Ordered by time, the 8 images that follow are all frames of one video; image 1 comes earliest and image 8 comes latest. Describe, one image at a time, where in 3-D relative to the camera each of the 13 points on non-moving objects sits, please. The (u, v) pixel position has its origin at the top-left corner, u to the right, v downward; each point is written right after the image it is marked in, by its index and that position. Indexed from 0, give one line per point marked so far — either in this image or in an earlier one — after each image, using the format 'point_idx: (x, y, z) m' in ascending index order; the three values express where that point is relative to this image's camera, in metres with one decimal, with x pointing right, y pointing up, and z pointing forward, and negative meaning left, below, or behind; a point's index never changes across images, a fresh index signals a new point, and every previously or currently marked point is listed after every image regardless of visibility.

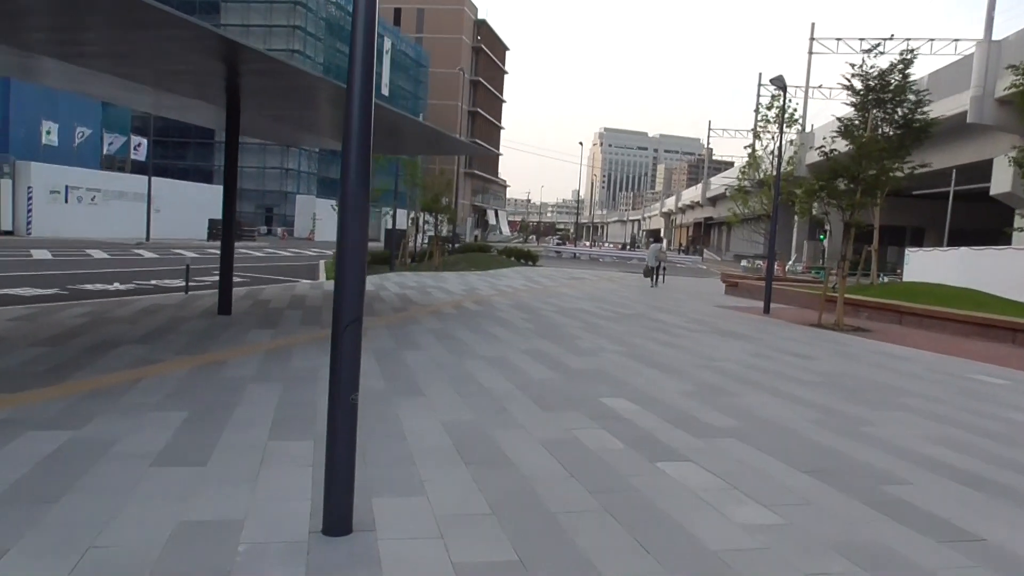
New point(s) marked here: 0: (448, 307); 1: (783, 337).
0: (-1.5, -0.4, +17.4) m
1: (+5.0, -0.9, +14.4) m
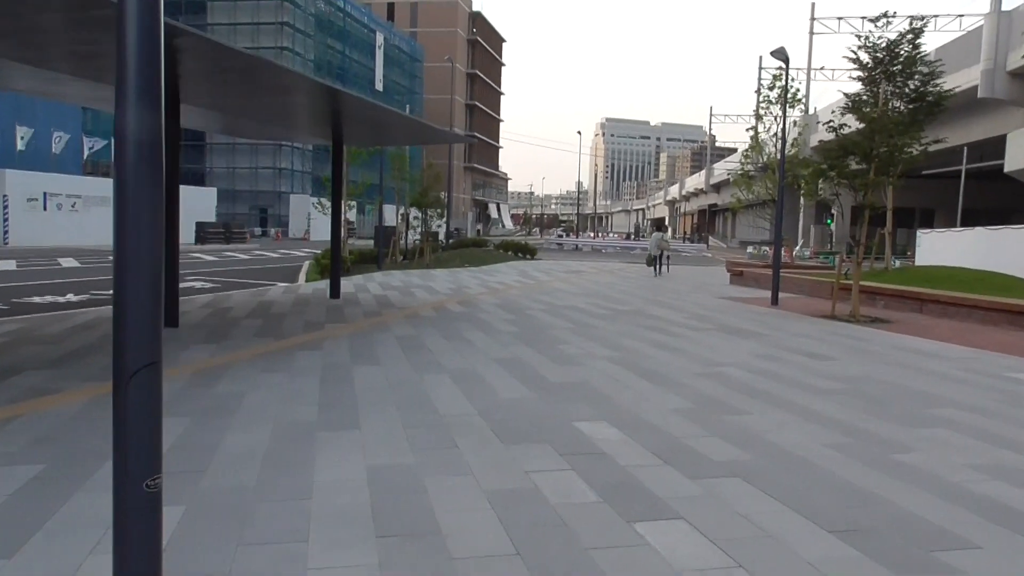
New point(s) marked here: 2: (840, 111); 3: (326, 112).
0: (-1.8, -0.4, +15.9) m
1: (+4.7, -0.7, +12.9) m
2: (+7.6, +4.1, +17.7) m
3: (-4.1, +3.8, +16.9) m
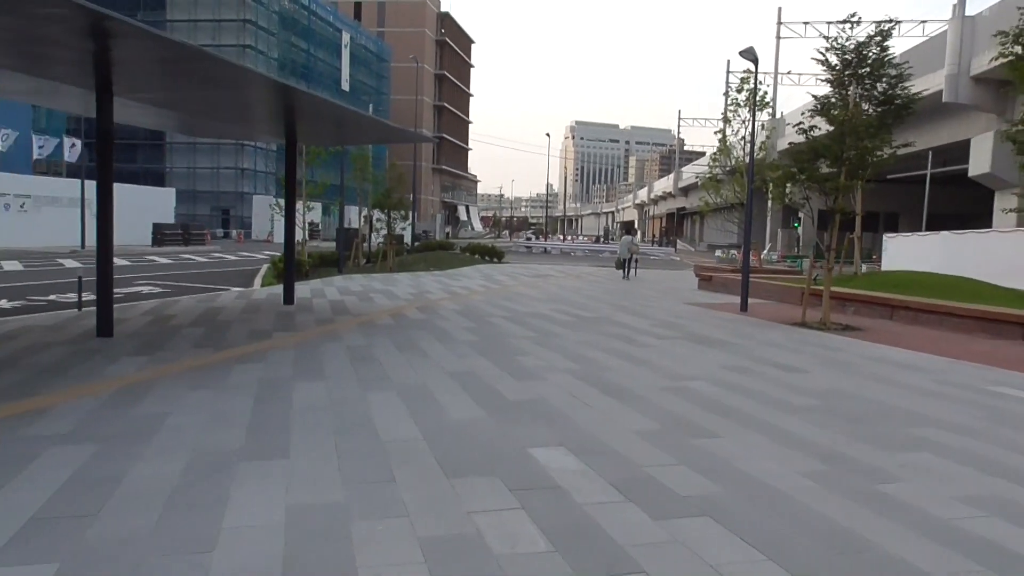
0: (-2.6, -0.6, +15.2) m
1: (+4.0, -0.9, +12.5) m
2: (+6.8, +4.0, +17.4) m
3: (-4.9, +3.7, +16.1) m
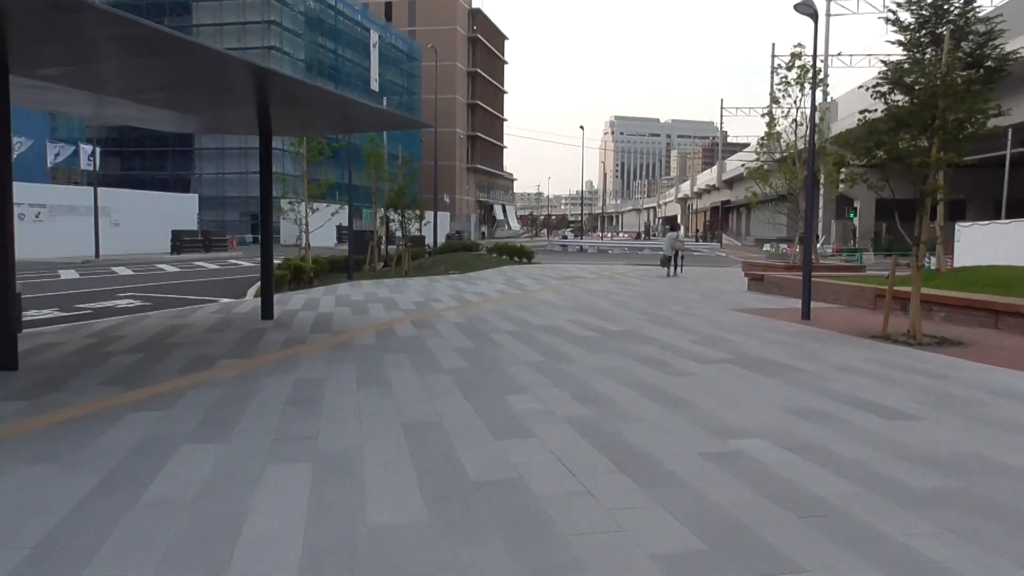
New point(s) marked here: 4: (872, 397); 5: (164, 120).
0: (-2.4, -0.8, +12.8) m
1: (+4.0, -0.9, +9.6) m
2: (+7.0, +4.0, +14.4) m
3: (-4.8, +3.5, +13.8) m
4: (+3.6, -1.1, +7.7) m
5: (-7.9, +3.9, +17.3) m
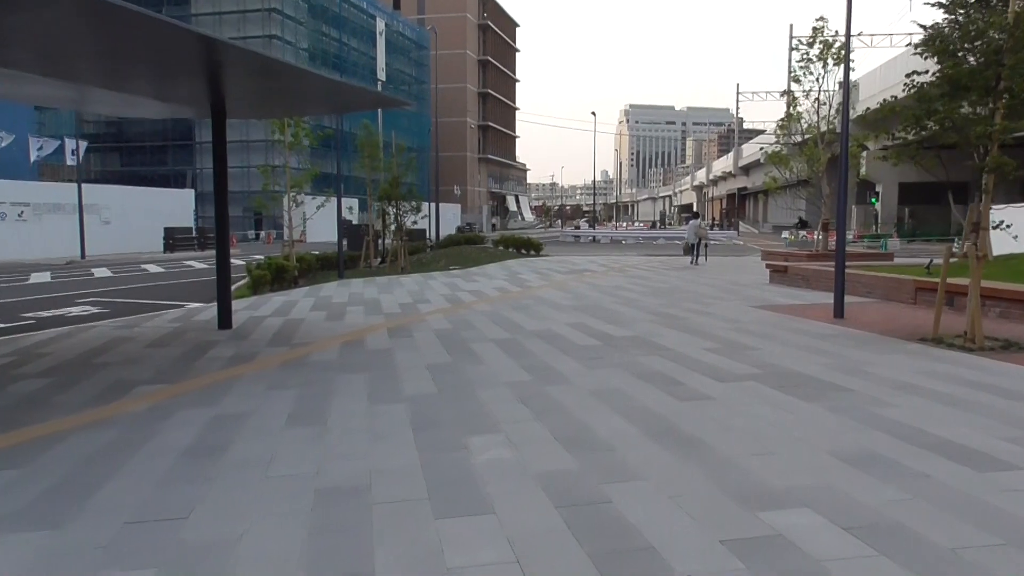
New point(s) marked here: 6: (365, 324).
0: (-2.6, -0.8, +11.0) m
1: (+3.8, -0.9, +7.8) m
2: (+6.7, +4.1, +12.4) m
3: (-5.0, +3.4, +12.0) m
4: (+3.3, -1.1, +5.9) m
5: (-8.1, +3.7, +15.6) m
6: (-2.6, -0.6, +13.1) m
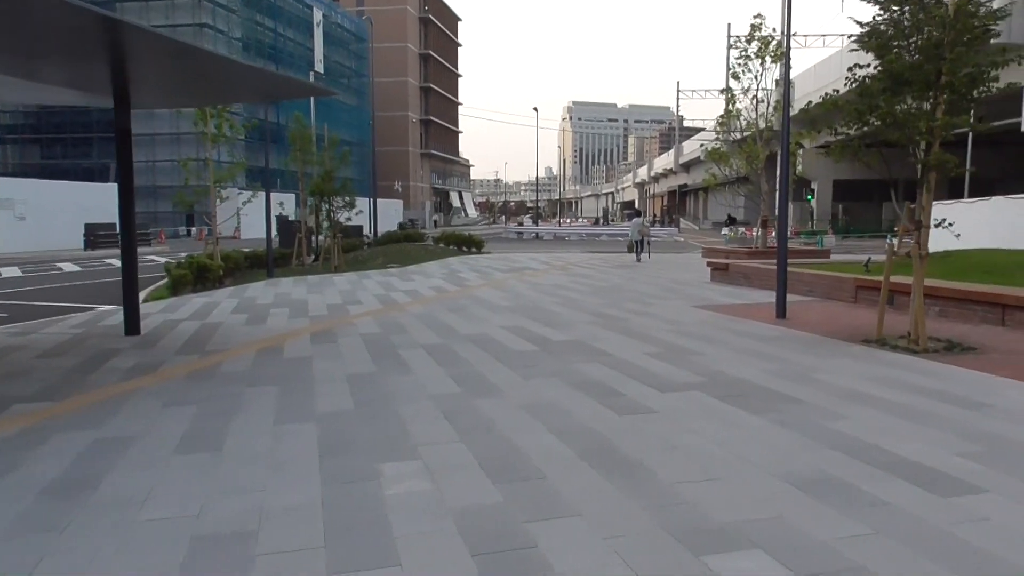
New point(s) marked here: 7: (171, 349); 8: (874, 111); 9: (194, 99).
0: (-3.5, -0.9, +10.2) m
1: (+3.1, -0.9, +7.4) m
2: (+5.7, +4.1, +12.2) m
3: (-6.0, +3.3, +11.0) m
4: (+2.8, -1.1, +5.4) m
5: (-9.3, +3.7, +14.3) m
6: (-3.6, -0.7, +12.2) m
7: (-4.7, -0.8, +10.5) m
8: (+4.7, +2.3, +10.0) m
9: (-5.8, +3.5, +13.6) m
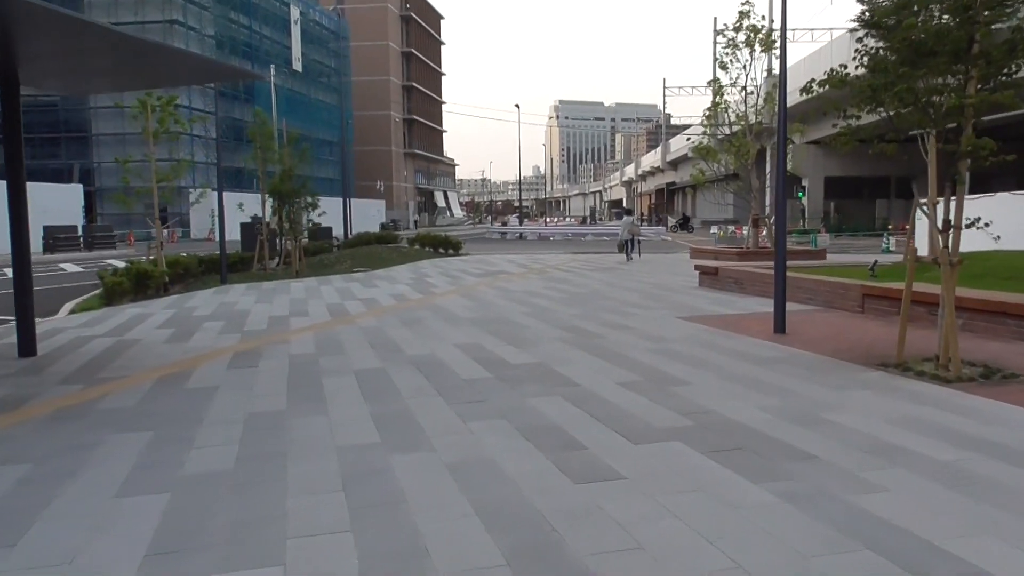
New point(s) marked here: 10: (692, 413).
0: (-4.1, -1.0, +8.5) m
1: (+2.6, -1.1, +5.8) m
2: (+5.1, +4.0, +10.6) m
3: (-6.6, +3.1, +9.3) m
4: (+2.3, -1.3, +3.9) m
5: (-10.0, +3.5, +12.6) m
6: (-4.2, -0.8, +10.6) m
7: (-5.3, -1.0, +8.8) m
8: (+4.2, +2.2, +8.4) m
9: (-6.4, +3.3, +11.9) m
10: (+1.5, -1.0, +6.4) m
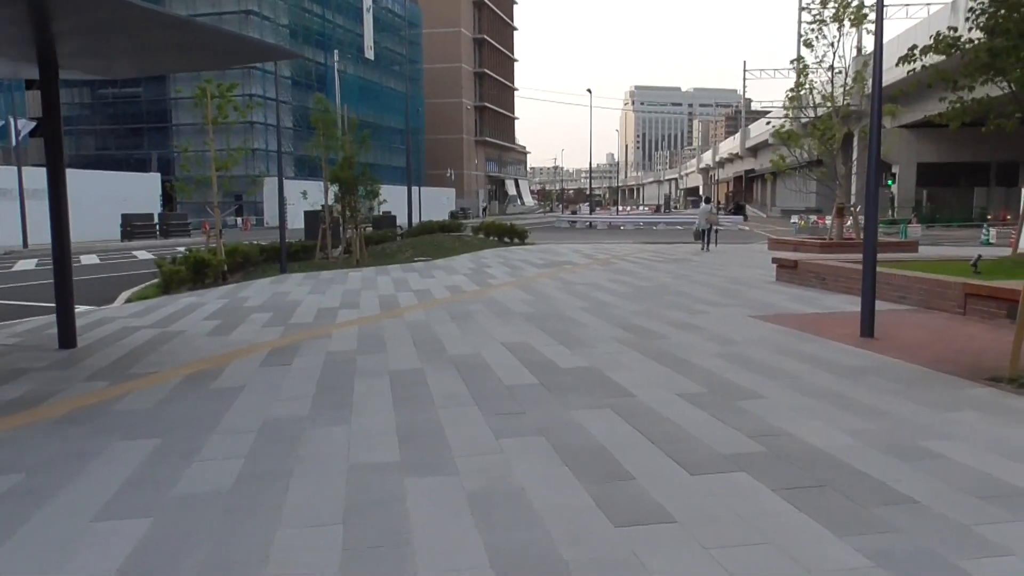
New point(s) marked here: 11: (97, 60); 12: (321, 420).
0: (-3.6, -0.9, +8.1) m
1: (+2.8, -1.1, +4.8) m
2: (+5.8, +4.0, +9.2) m
3: (-6.0, +3.3, +9.0) m
4: (+2.3, -1.3, +2.9) m
5: (-9.0, +3.7, +12.6) m
6: (-3.5, -0.7, +10.2) m
7: (-4.7, -0.9, +8.5) m
8: (+4.7, +2.2, +7.2) m
9: (-5.5, +3.5, +11.6) m
10: (+1.8, -1.0, +5.5) m
11: (-5.8, +3.3, +10.5) m
12: (-1.6, -1.1, +6.3) m
